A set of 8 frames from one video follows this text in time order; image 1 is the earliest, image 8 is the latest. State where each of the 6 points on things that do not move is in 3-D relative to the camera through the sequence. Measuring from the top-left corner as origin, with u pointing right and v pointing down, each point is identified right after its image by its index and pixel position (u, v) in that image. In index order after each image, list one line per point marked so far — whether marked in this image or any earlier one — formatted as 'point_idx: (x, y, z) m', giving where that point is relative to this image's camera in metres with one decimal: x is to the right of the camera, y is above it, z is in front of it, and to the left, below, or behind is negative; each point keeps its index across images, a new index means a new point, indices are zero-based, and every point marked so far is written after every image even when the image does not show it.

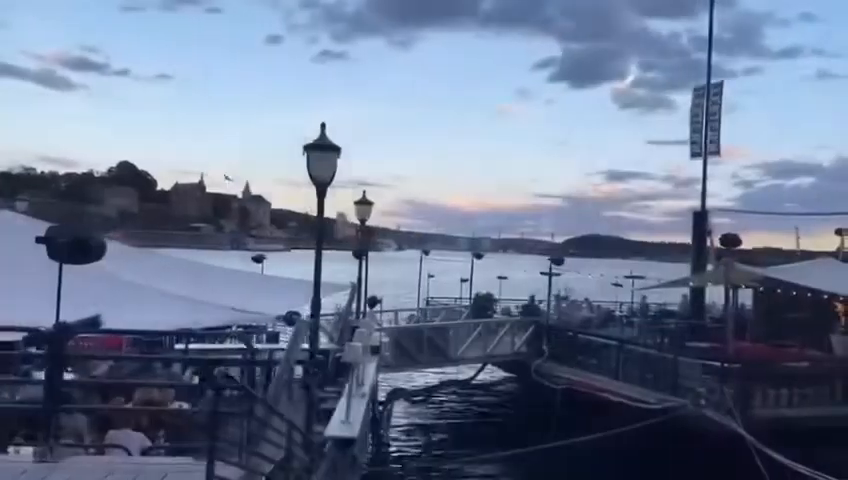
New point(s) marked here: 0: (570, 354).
0: (+3.9, -3.0, +18.2) m
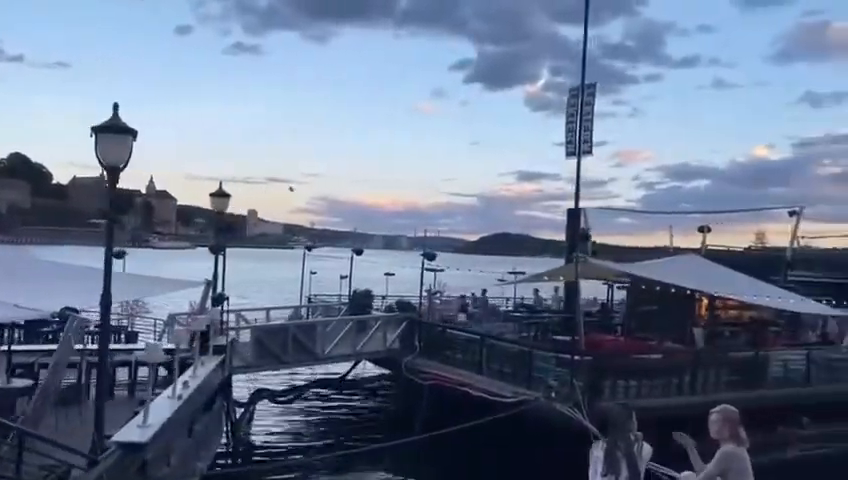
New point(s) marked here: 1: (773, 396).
0: (+0.4, -2.9, +18.2) m
1: (+8.4, -3.7, +16.4) m
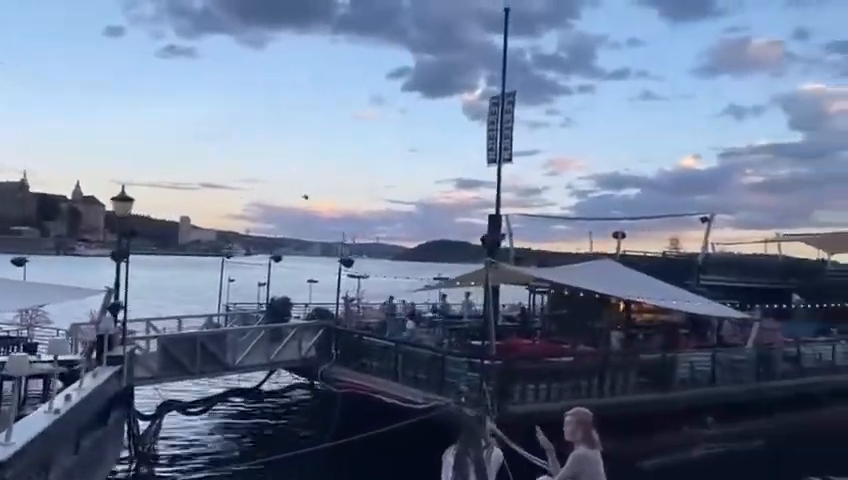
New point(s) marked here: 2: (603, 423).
0: (-1.8, -3.1, +17.9) m
1: (+6.3, -3.8, +16.9) m
2: (+4.2, -4.3, +16.0) m
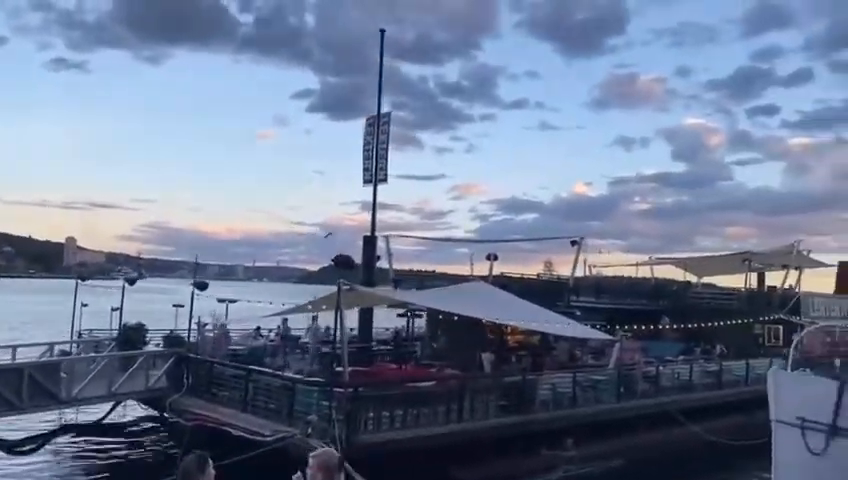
0: (-5.4, -3.6, +16.8) m
1: (+2.8, -4.4, +16.9) m
2: (+0.9, -4.8, +15.7) m
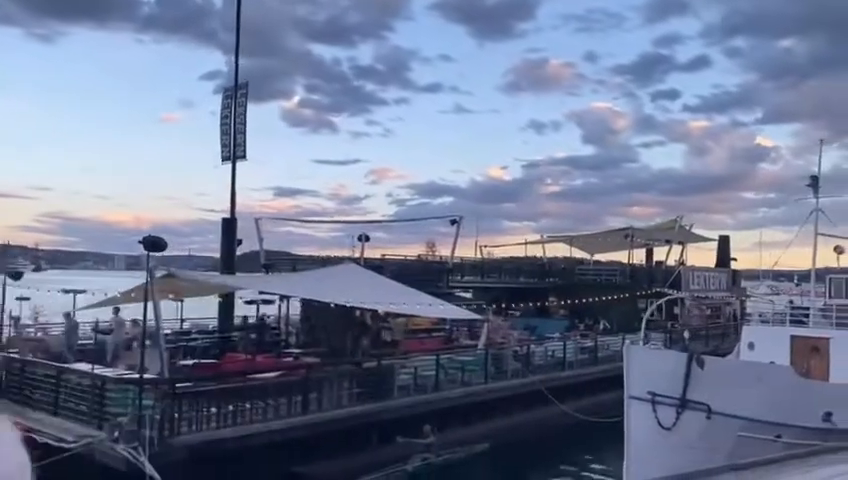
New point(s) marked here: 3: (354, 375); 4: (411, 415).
0: (-8.8, -3.2, +14.9) m
1: (-0.7, -3.8, +15.9) m
2: (-2.4, -4.3, +14.5) m
3: (-1.6, -3.1, +15.6) m
4: (-0.3, -4.1, +16.2) m
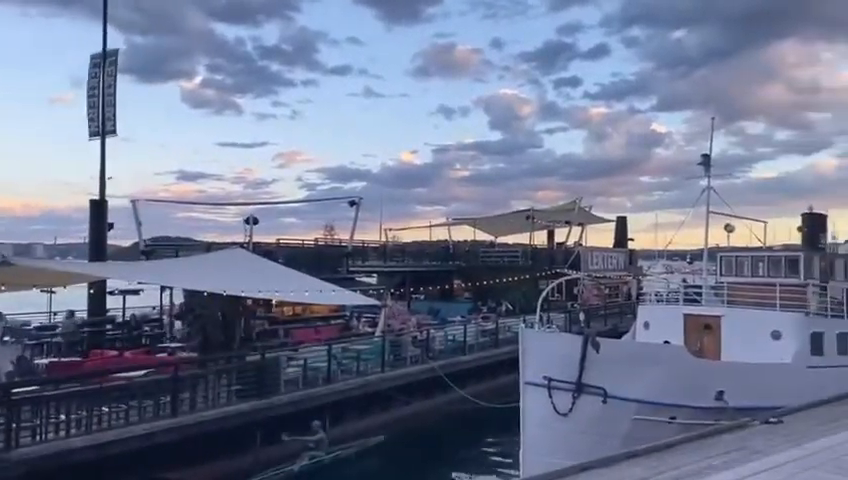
0: (-11.0, -2.9, +12.6) m
1: (-3.1, -3.4, +14.7) m
2: (-4.6, -4.0, +13.1) m
3: (-4.0, -2.7, +14.2) m
4: (-2.8, -3.7, +15.1) m
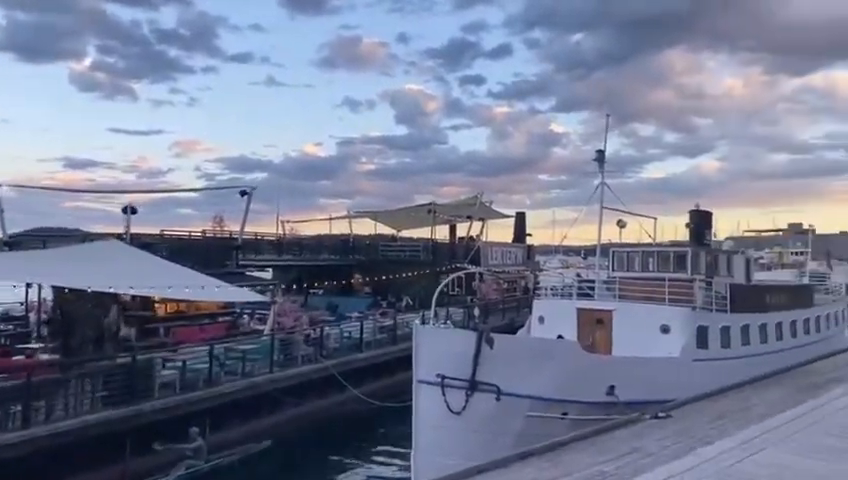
0: (-12.9, -2.7, +10.2) m
1: (-5.3, -3.3, +13.5) m
2: (-6.6, -3.8, +11.7) m
3: (-6.1, -2.5, +12.9) m
4: (-5.0, -3.6, +13.9) m
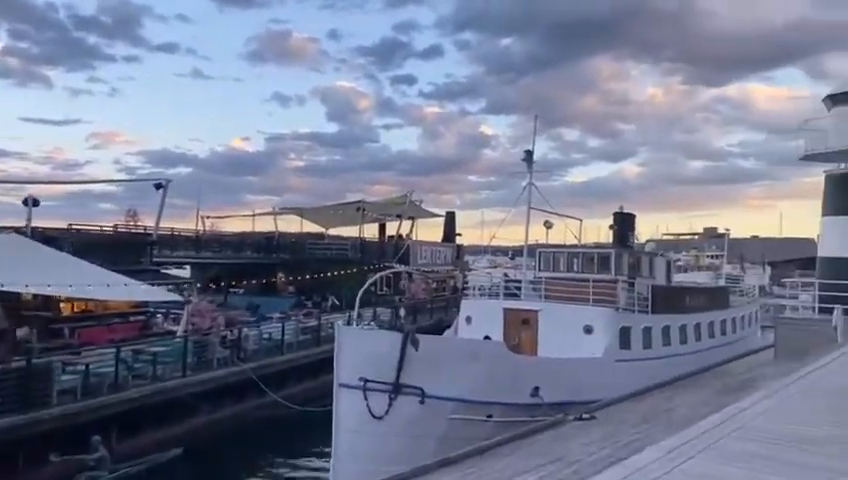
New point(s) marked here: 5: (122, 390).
0: (-13.9, -2.5, +8.5) m
1: (-6.7, -3.2, +12.4) m
2: (-7.9, -3.7, +10.5) m
3: (-7.5, -2.4, +11.7) m
4: (-6.5, -3.5, +12.9) m
5: (-6.2, -3.1, +14.2) m
